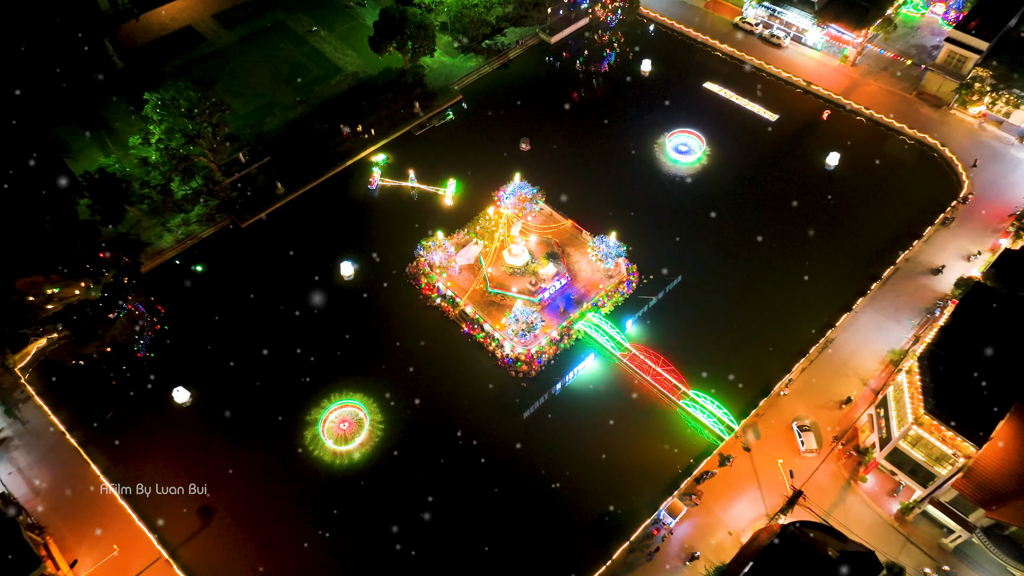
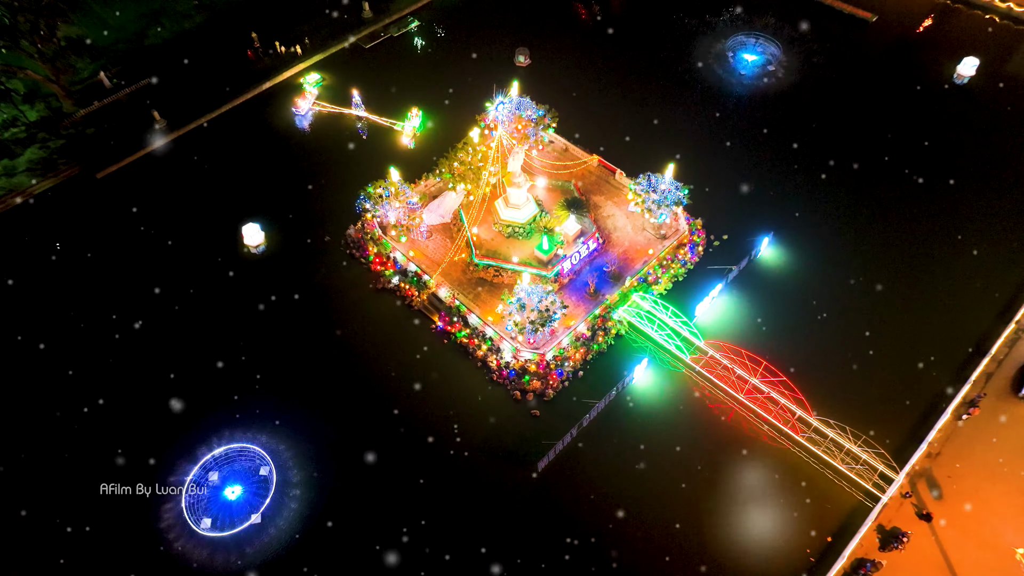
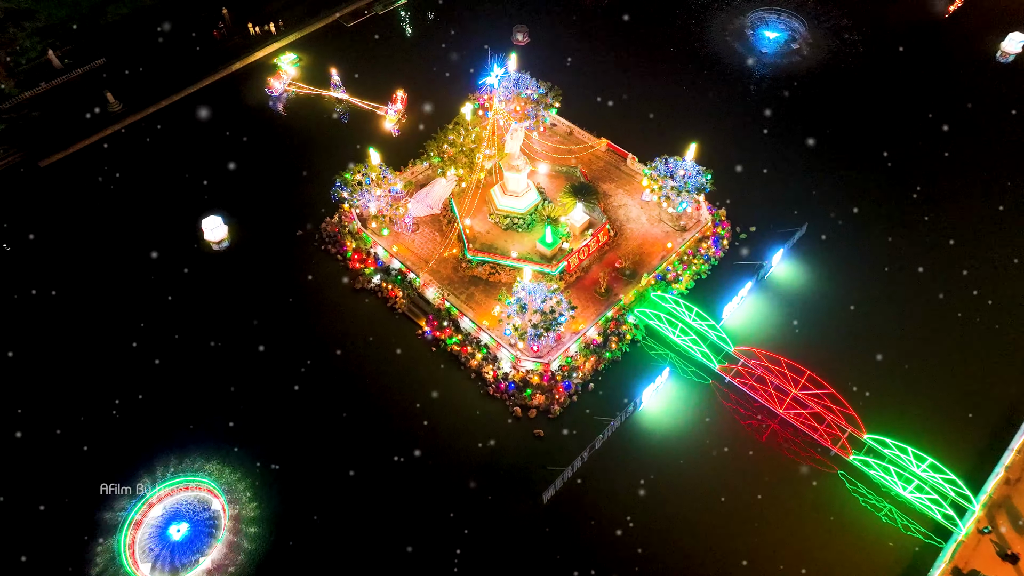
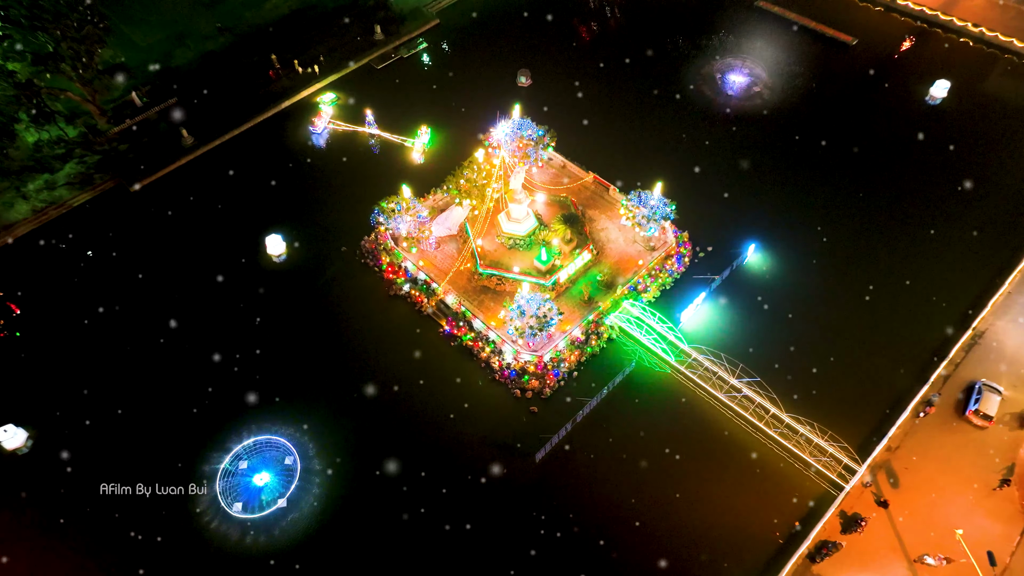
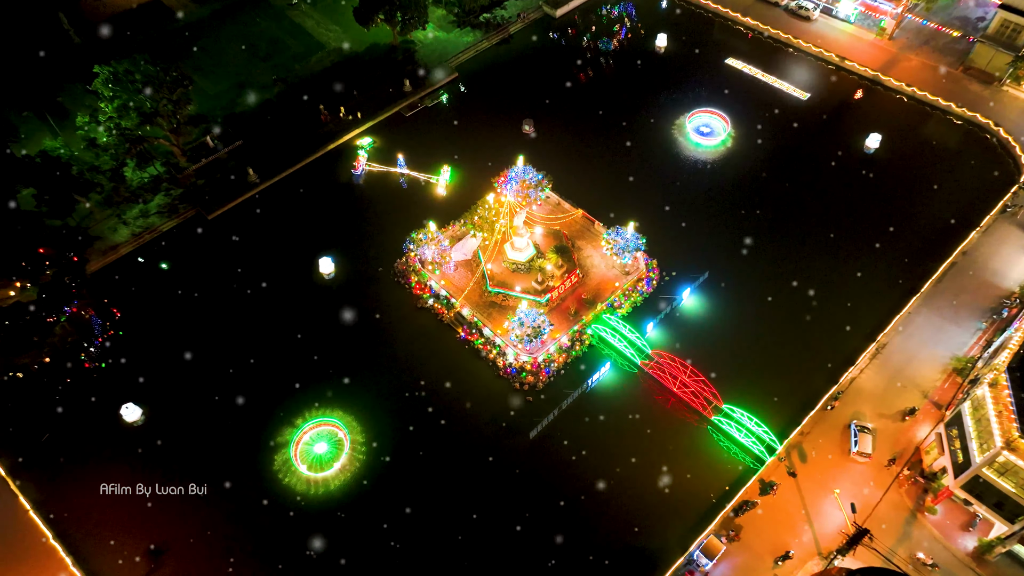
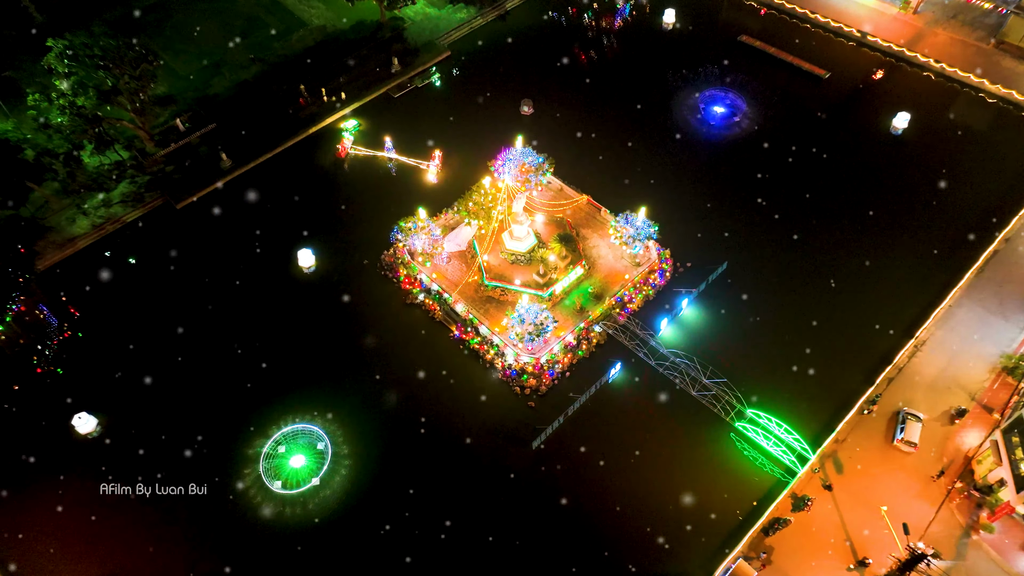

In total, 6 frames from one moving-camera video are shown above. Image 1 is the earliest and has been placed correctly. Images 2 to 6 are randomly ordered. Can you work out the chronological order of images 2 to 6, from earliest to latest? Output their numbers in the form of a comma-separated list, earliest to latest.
5, 6, 4, 2, 3
